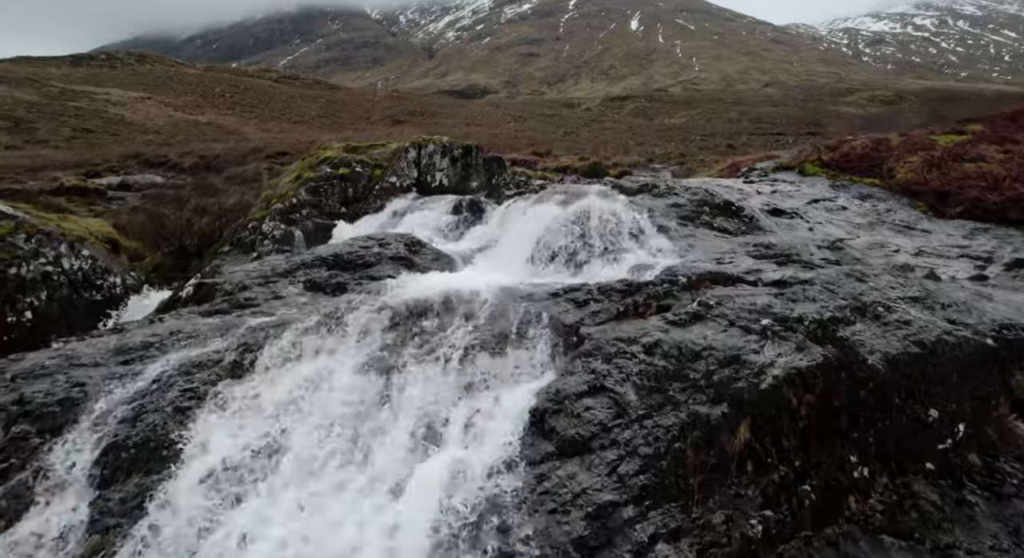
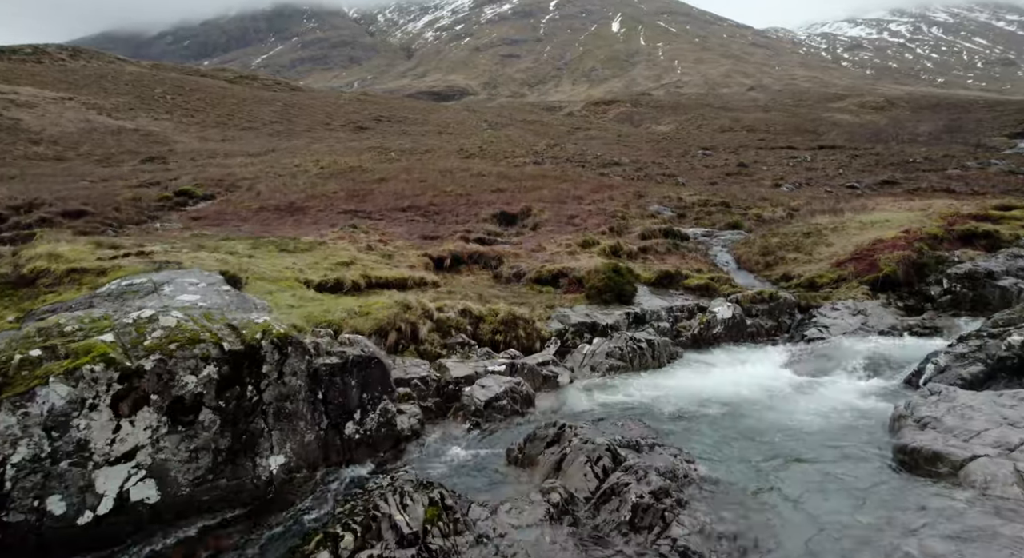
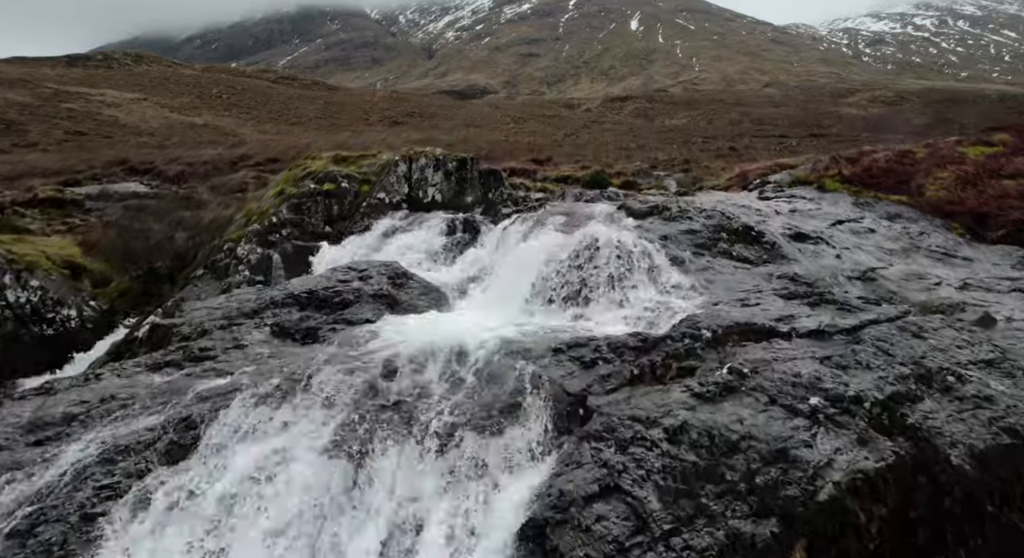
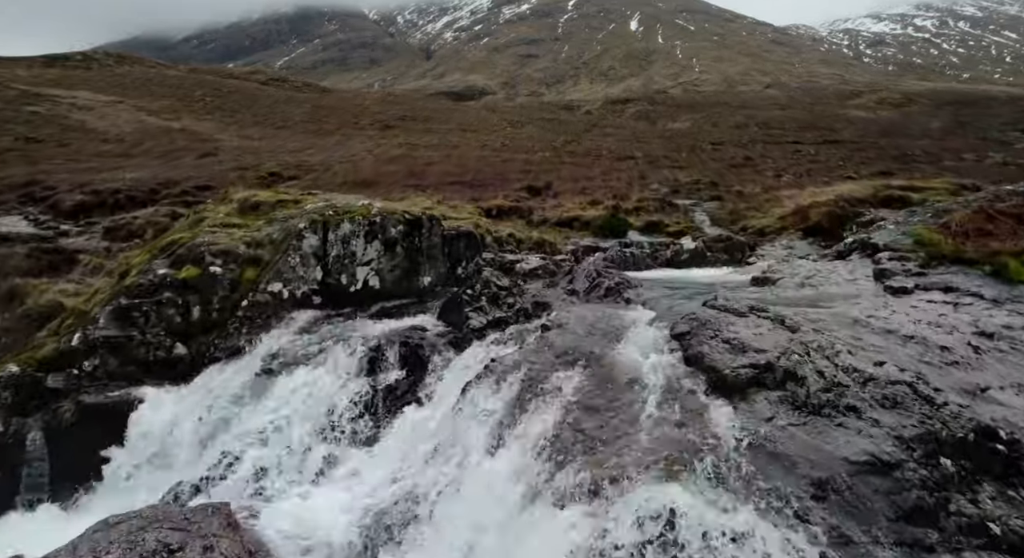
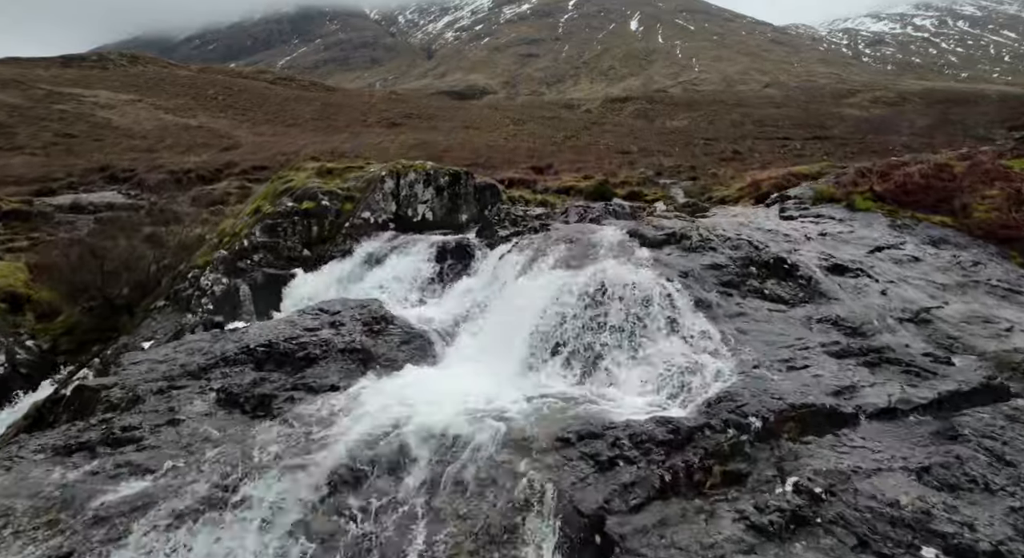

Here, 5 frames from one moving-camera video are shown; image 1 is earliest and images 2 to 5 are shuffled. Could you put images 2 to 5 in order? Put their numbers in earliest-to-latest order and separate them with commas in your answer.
3, 5, 4, 2
